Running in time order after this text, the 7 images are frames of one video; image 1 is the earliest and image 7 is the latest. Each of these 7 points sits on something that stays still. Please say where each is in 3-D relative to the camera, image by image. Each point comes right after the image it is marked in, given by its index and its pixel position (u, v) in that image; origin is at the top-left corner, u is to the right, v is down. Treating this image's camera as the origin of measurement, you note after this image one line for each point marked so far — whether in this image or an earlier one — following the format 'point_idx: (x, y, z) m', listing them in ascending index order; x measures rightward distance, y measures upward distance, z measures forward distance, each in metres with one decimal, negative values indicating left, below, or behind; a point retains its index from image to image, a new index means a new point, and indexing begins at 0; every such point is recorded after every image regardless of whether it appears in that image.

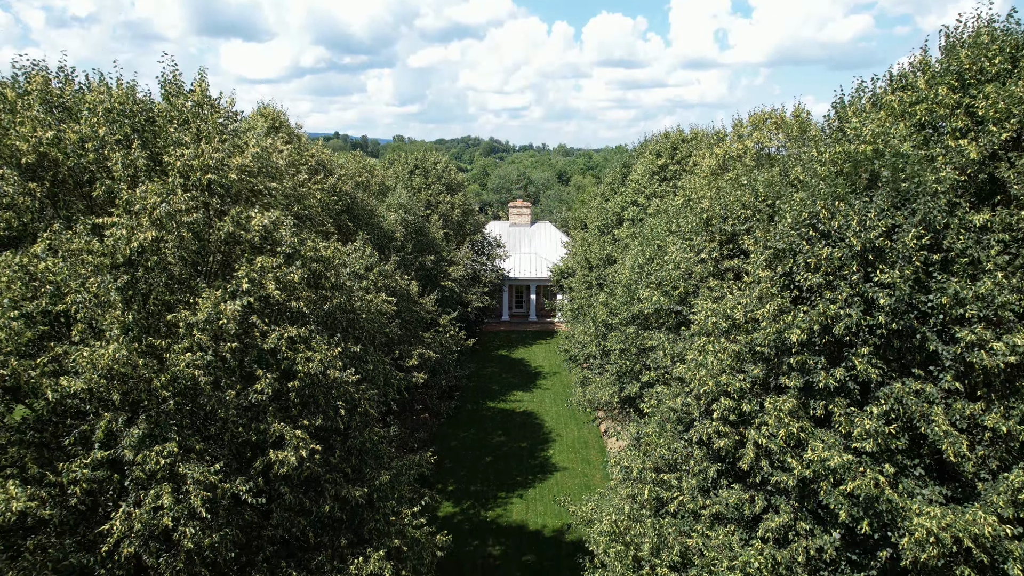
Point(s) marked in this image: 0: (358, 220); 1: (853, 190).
0: (-3.9, +1.7, +17.6) m
1: (+4.3, +1.3, +8.8) m
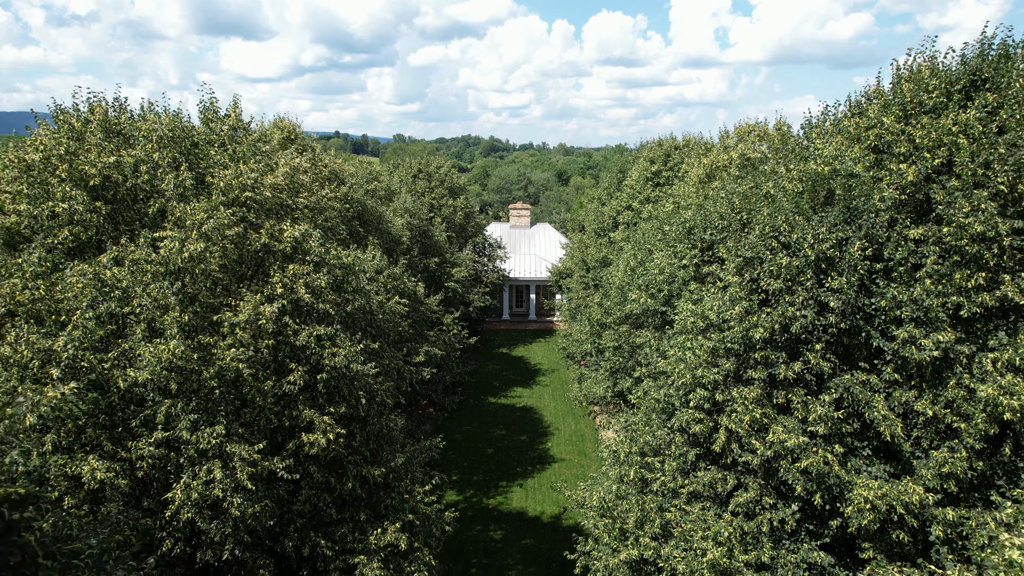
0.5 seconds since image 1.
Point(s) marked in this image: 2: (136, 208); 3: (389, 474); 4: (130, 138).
0: (-3.9, +1.7, +18.8) m
1: (+4.3, +1.2, +10.1) m
2: (-5.4, +1.2, +10.0) m
3: (-2.0, -3.0, +11.1) m
4: (-5.6, +2.2, +10.5) m
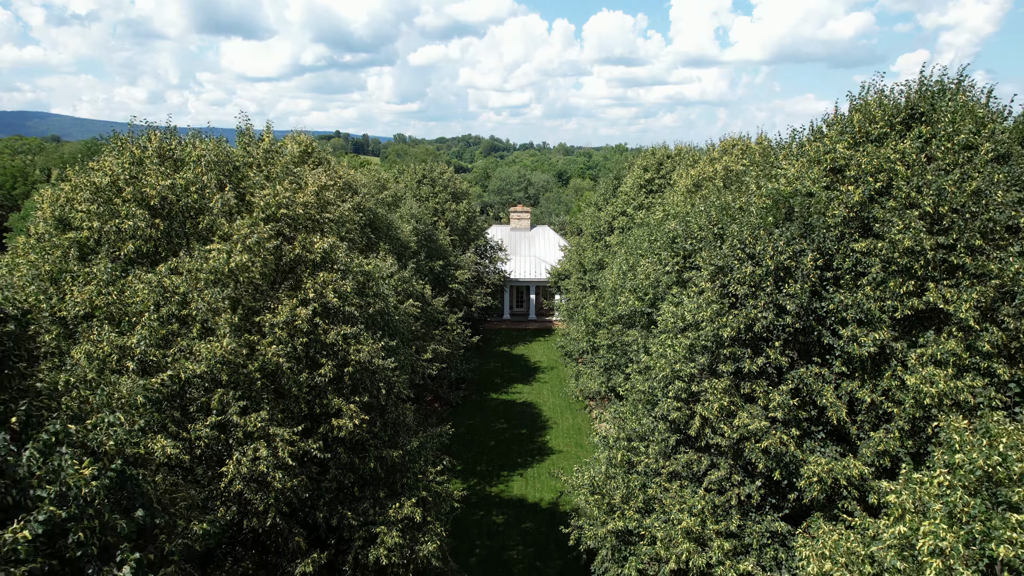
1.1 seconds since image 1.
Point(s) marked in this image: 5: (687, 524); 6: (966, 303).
0: (-3.8, +1.6, +20.3) m
1: (+4.3, +1.1, +11.6) m
2: (-5.4, +1.1, +11.5) m
3: (-1.9, -3.1, +12.6) m
4: (-5.6, +2.1, +12.0) m
5: (+2.6, -3.5, +10.3) m
6: (+5.9, -0.2, +9.0) m
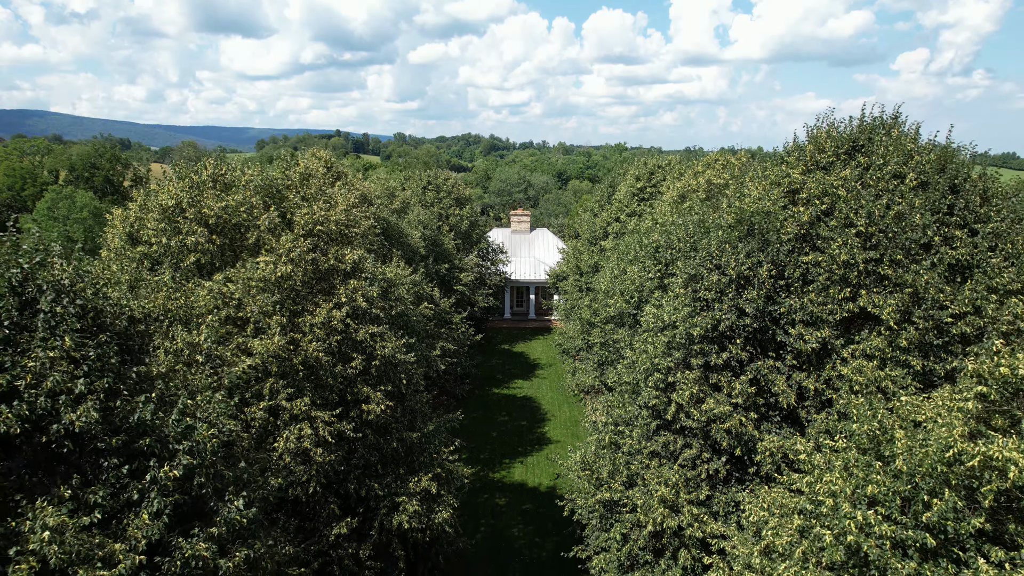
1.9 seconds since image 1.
0: (-3.8, +1.5, +22.3) m
1: (+4.4, +1.0, +13.5) m
2: (-5.4, +1.0, +13.5) m
3: (-1.9, -3.2, +14.6) m
4: (-5.6, +2.0, +13.9) m
5: (+2.7, -3.6, +12.3) m
6: (+5.9, -0.3, +11.0) m
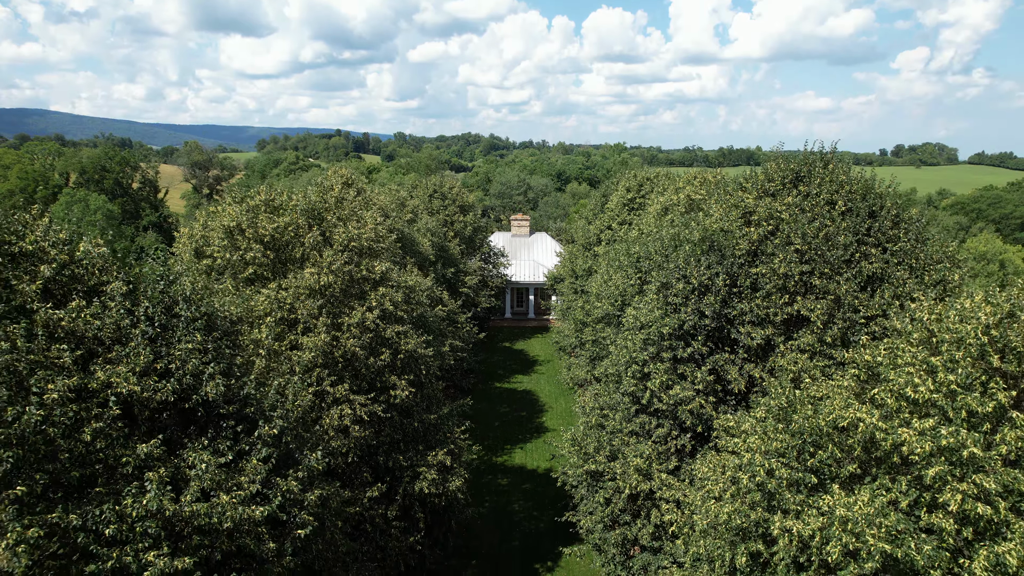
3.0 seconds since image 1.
0: (-3.8, +1.4, +25.1) m
1: (+4.4, +0.9, +16.3) m
2: (-5.3, +0.8, +16.3) m
3: (-1.9, -3.3, +17.4) m
4: (-5.5, +1.9, +16.7) m
5: (+2.7, -3.8, +15.1) m
6: (+6.0, -0.4, +13.8) m
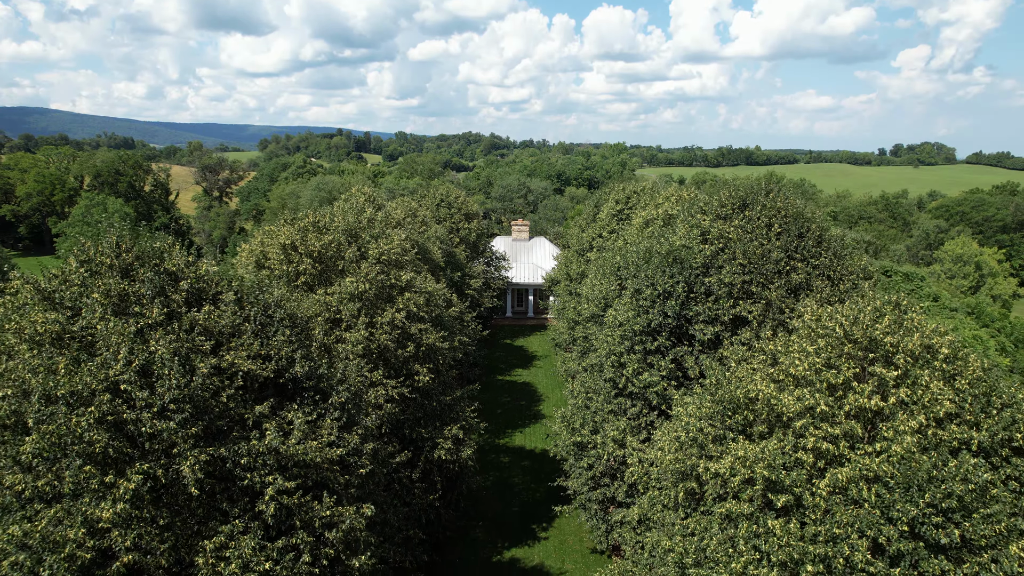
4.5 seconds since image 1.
0: (-3.7, +1.3, +28.9) m
1: (+4.5, +0.7, +20.1) m
2: (-5.3, +0.7, +20.1) m
3: (-1.8, -3.4, +21.2) m
4: (-5.5, +1.7, +20.5) m
5: (+2.7, -3.9, +18.9) m
6: (+6.0, -0.6, +17.5) m
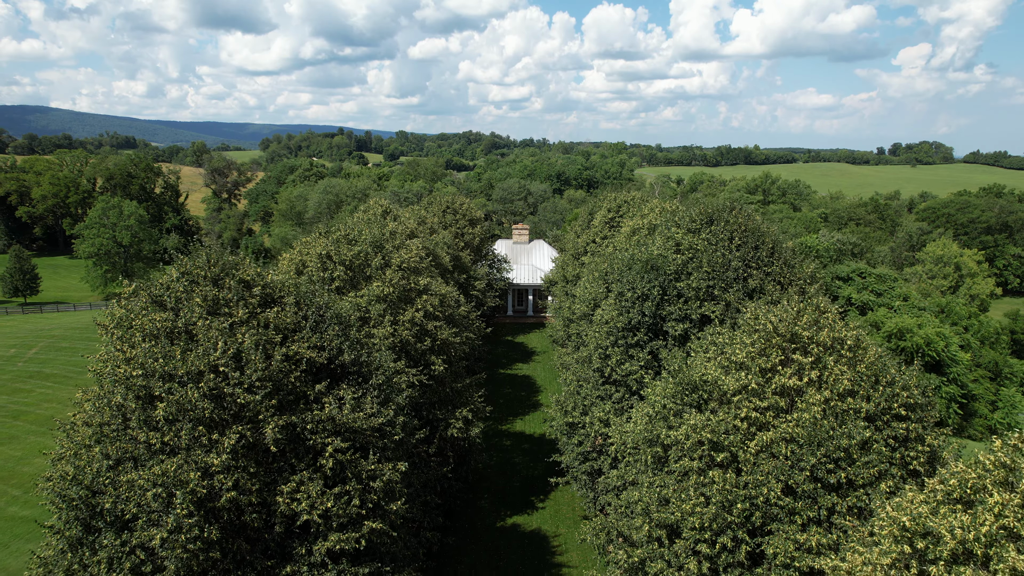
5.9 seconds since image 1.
0: (-3.7, +1.2, +32.3) m
1: (+4.5, +0.6, +23.5) m
2: (-5.2, +0.6, +23.5) m
3: (-1.8, -3.5, +24.7) m
4: (-5.4, +1.6, +23.9) m
5: (+2.8, -4.0, +22.4) m
6: (+6.1, -0.7, +21.0) m
